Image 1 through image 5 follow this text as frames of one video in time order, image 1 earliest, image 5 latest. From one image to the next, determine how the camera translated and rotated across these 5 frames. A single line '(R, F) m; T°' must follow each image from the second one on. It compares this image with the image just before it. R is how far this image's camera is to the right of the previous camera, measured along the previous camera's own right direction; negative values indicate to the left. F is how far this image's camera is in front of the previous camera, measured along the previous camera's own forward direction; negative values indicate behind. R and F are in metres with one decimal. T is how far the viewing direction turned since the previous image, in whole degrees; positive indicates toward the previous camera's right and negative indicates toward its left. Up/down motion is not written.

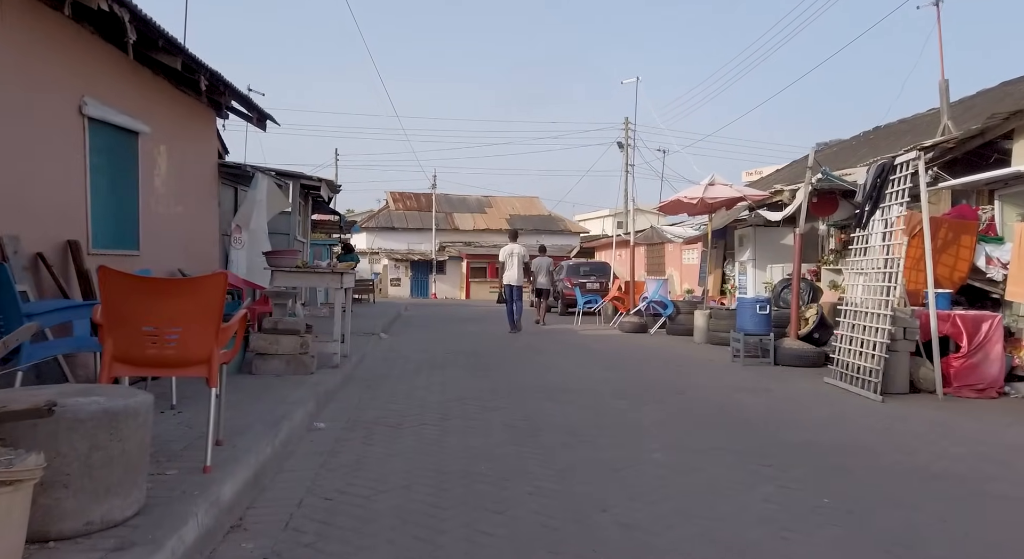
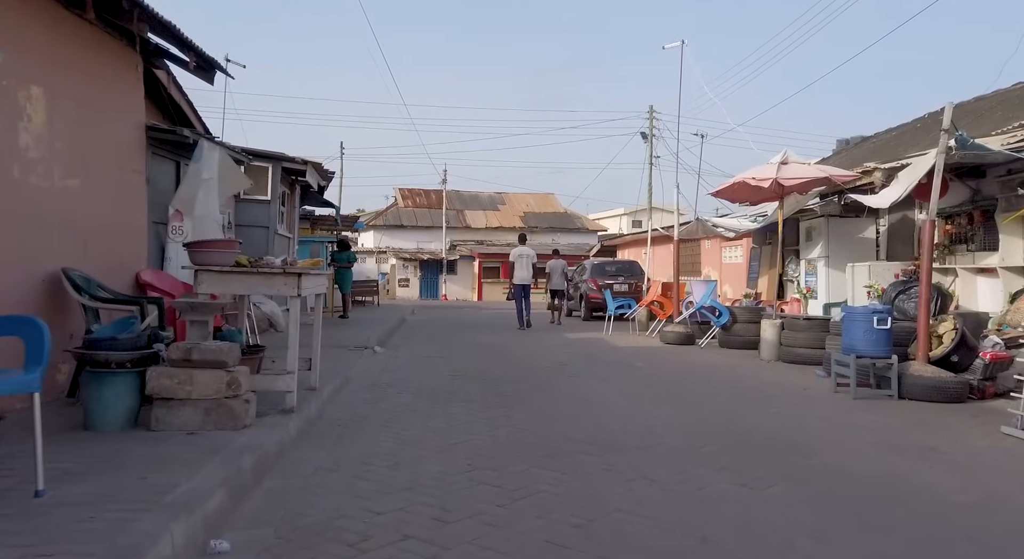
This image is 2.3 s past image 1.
(-0.2, +3.0) m; -1°
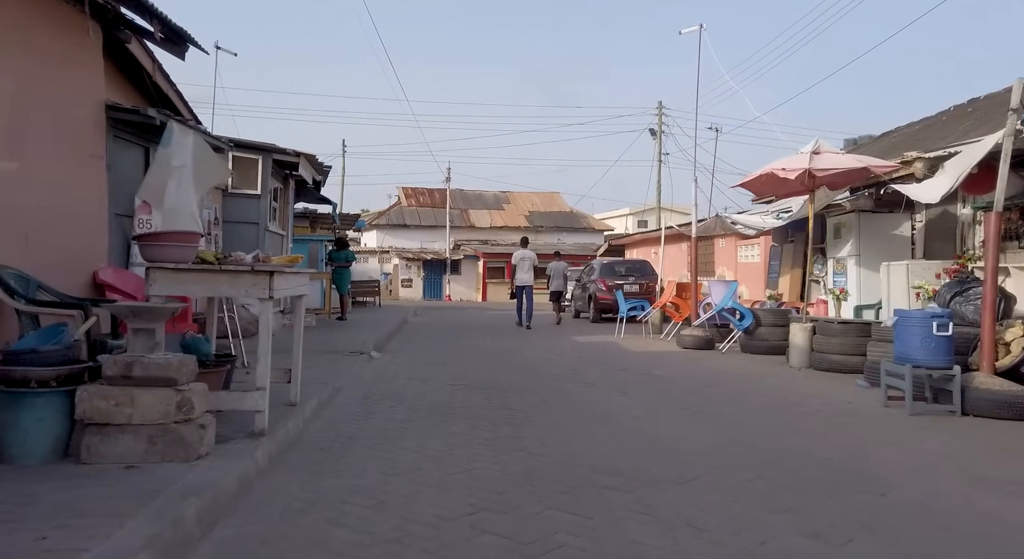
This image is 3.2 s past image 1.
(0.0, +1.0) m; 0°
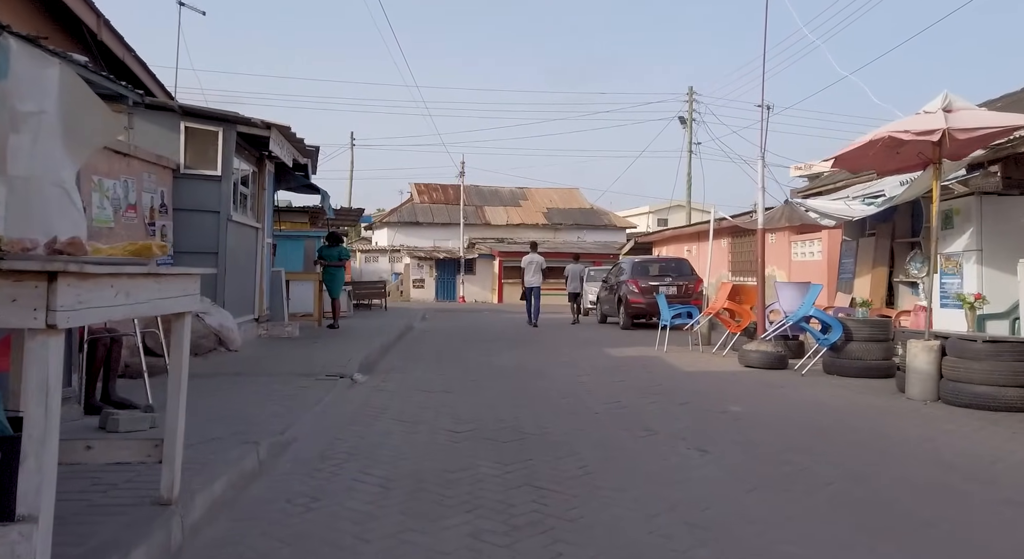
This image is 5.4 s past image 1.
(-0.1, +2.9) m; -1°
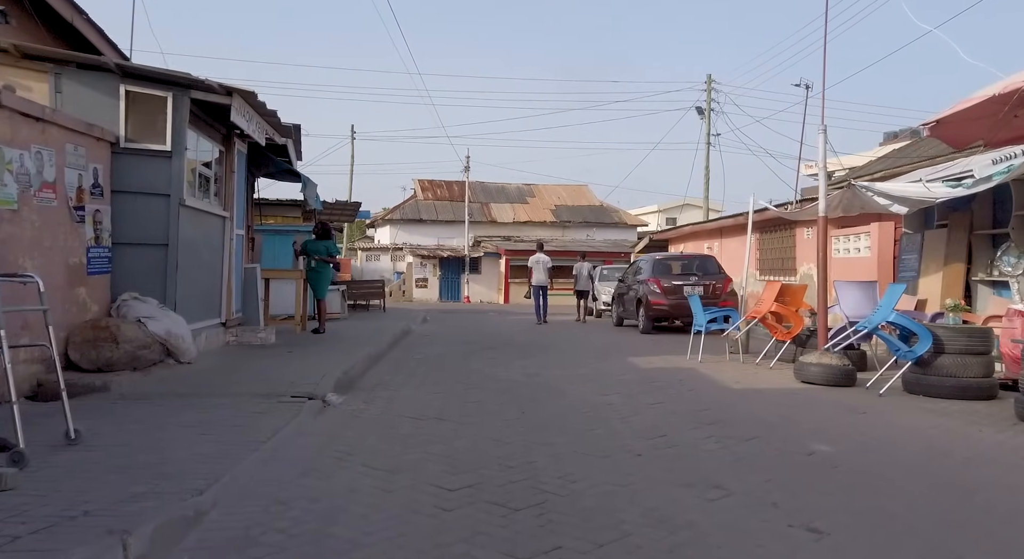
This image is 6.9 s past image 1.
(-0.1, +2.0) m; 0°
